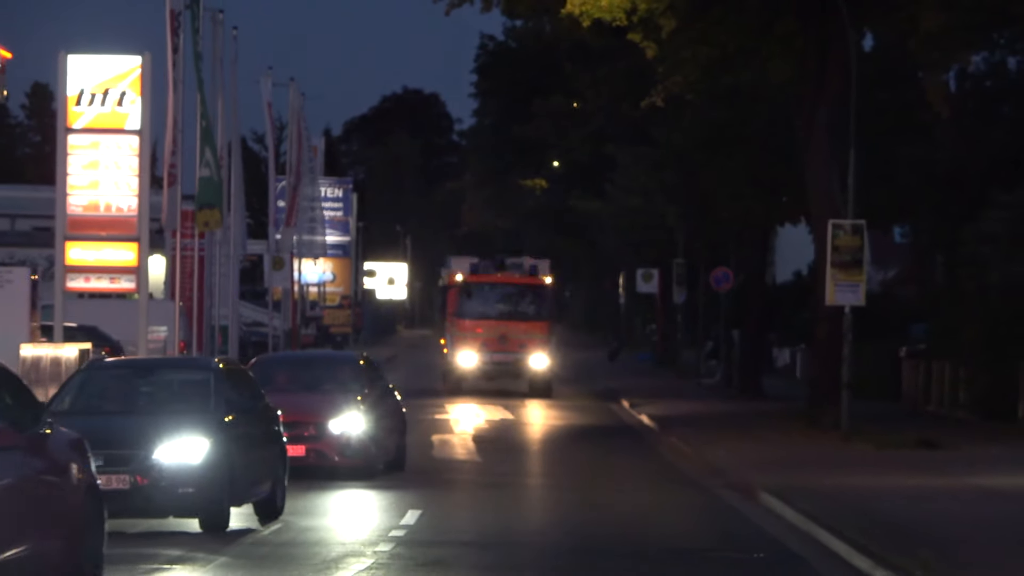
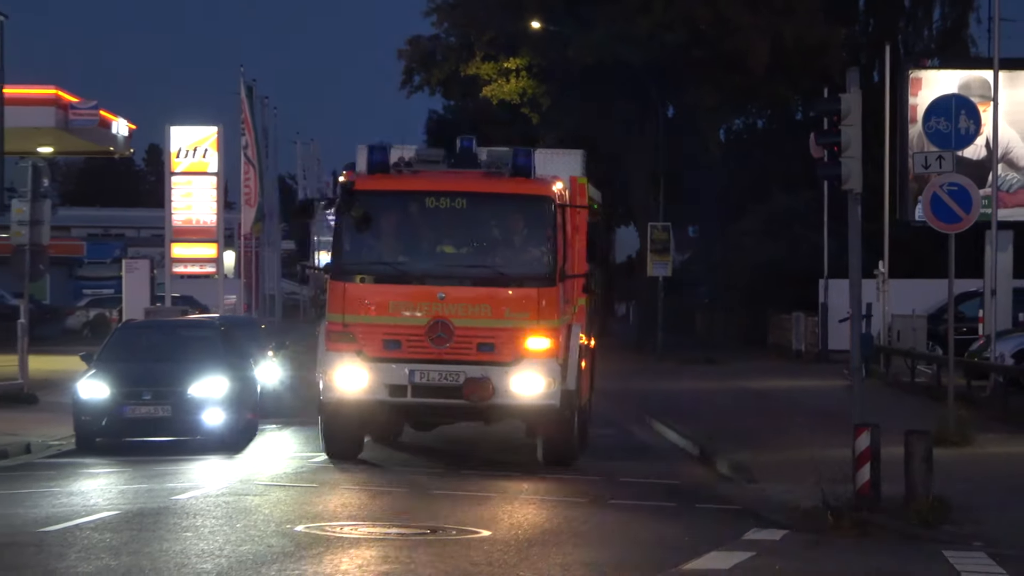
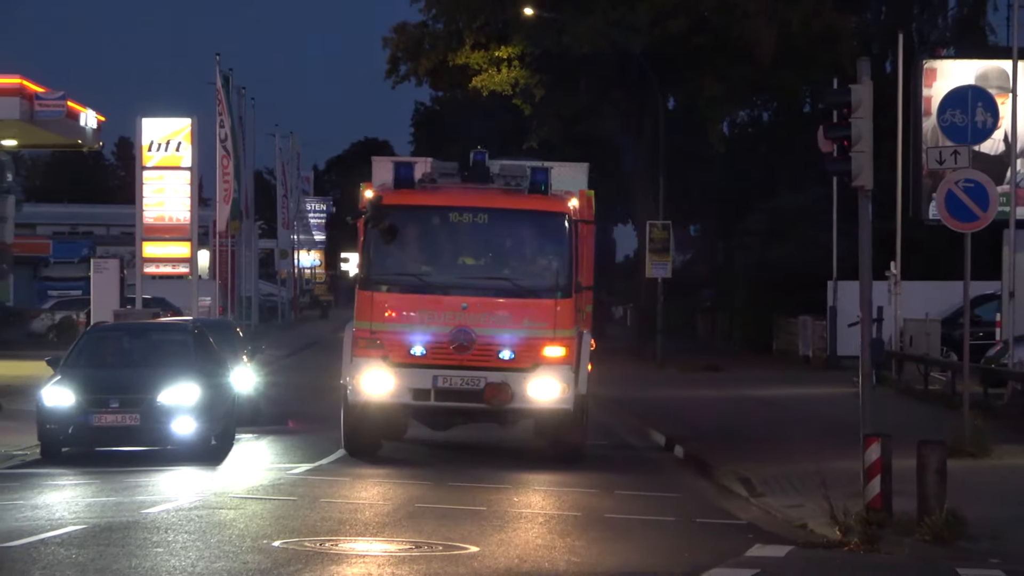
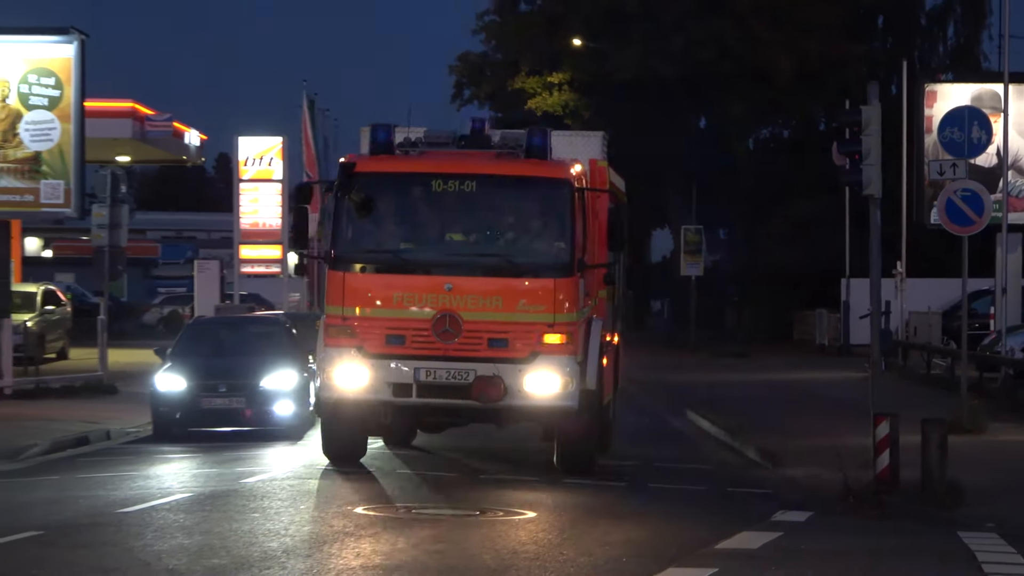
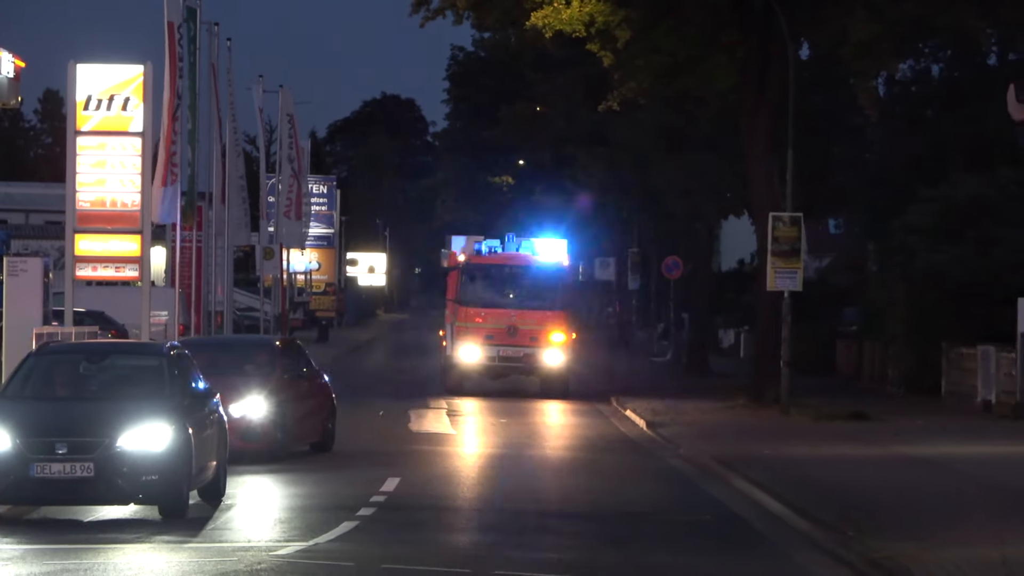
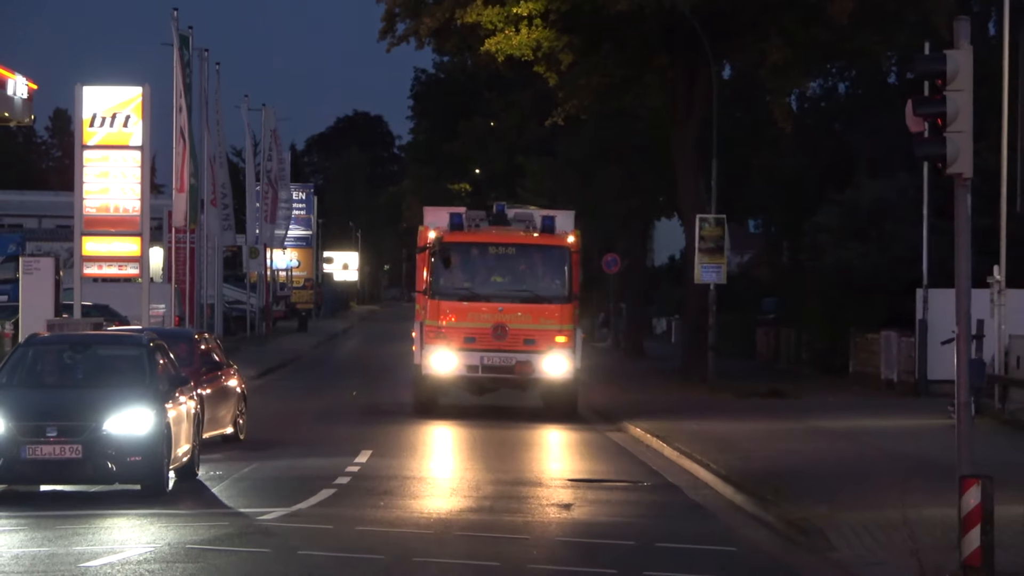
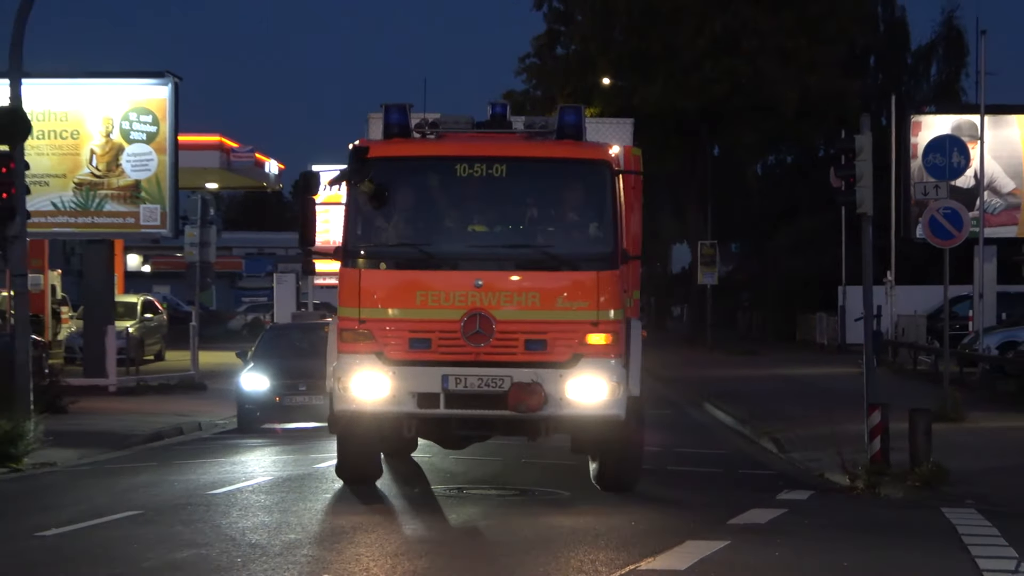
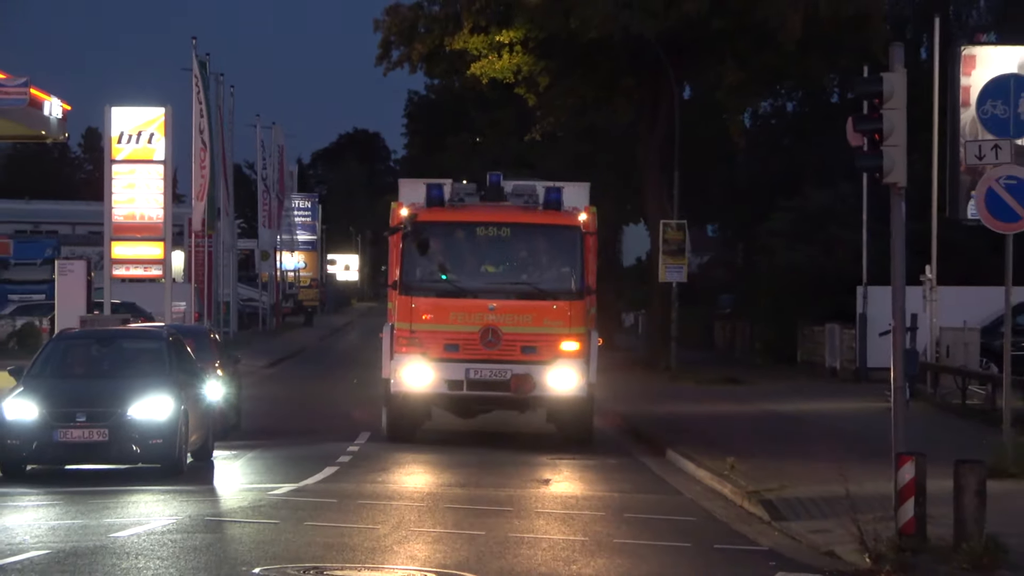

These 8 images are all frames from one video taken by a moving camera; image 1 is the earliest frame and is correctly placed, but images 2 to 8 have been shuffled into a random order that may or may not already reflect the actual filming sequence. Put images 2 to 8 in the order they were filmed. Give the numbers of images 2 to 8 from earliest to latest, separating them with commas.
5, 6, 8, 3, 2, 4, 7
